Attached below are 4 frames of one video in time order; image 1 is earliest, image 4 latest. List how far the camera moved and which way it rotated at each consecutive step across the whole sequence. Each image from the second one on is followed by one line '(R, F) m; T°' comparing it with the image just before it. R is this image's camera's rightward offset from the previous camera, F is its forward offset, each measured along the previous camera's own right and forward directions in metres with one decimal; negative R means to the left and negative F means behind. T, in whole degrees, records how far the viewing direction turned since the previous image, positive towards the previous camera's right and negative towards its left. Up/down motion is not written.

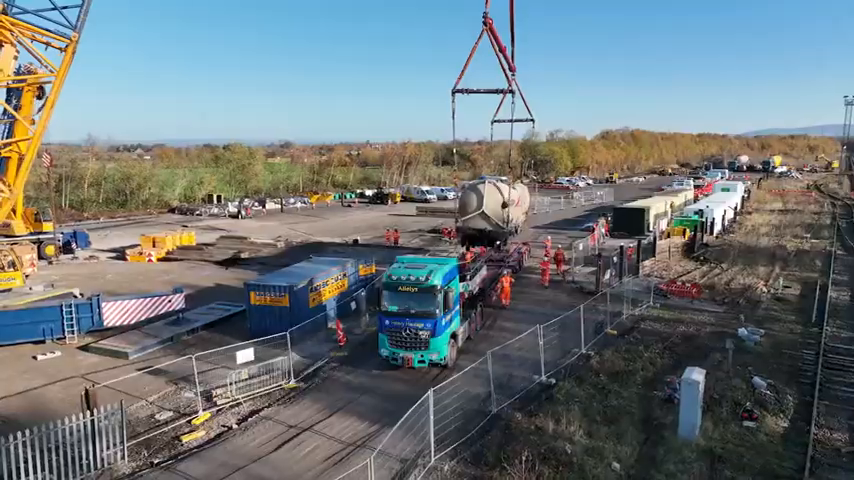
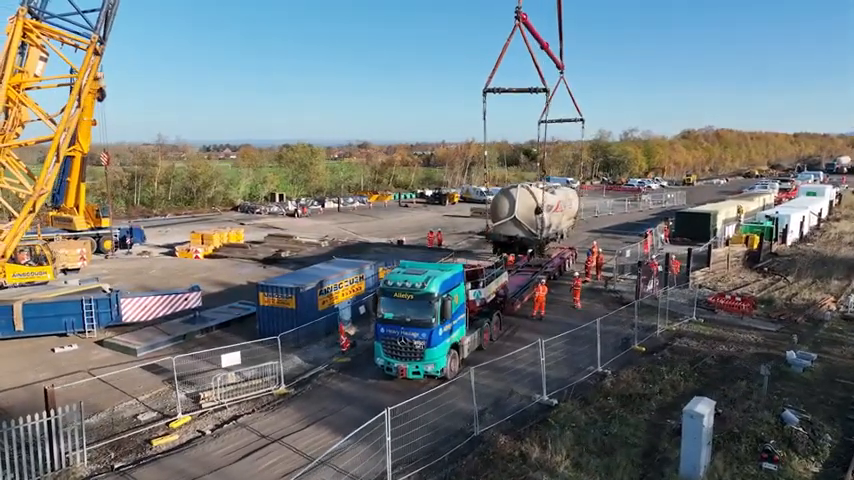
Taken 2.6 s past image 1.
(+1.8, +0.9) m; -7°
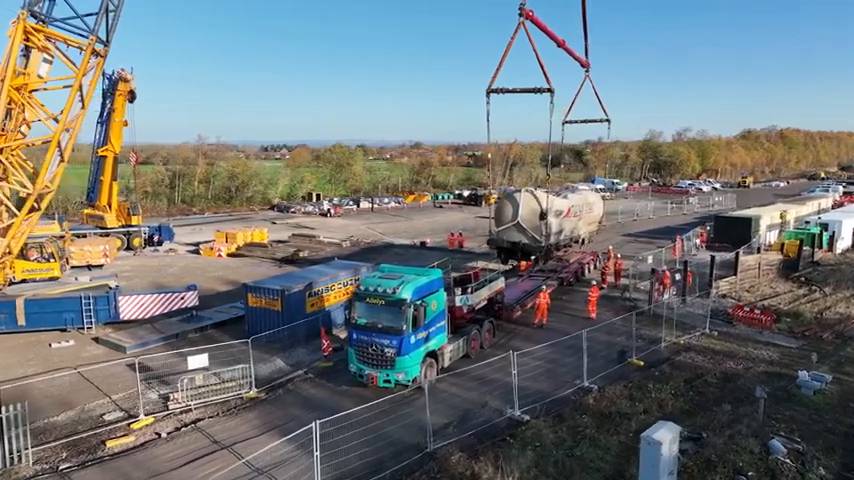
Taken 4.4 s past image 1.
(+1.8, +0.6) m; -5°
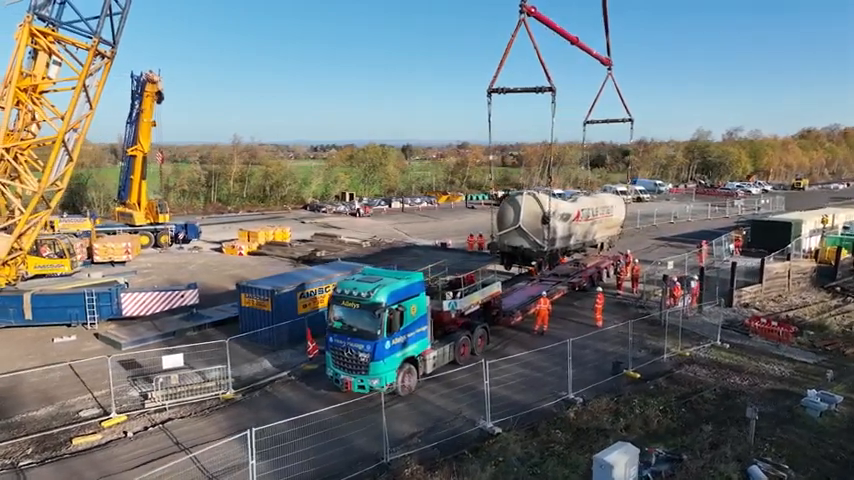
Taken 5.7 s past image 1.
(+1.5, +0.4) m; -4°
